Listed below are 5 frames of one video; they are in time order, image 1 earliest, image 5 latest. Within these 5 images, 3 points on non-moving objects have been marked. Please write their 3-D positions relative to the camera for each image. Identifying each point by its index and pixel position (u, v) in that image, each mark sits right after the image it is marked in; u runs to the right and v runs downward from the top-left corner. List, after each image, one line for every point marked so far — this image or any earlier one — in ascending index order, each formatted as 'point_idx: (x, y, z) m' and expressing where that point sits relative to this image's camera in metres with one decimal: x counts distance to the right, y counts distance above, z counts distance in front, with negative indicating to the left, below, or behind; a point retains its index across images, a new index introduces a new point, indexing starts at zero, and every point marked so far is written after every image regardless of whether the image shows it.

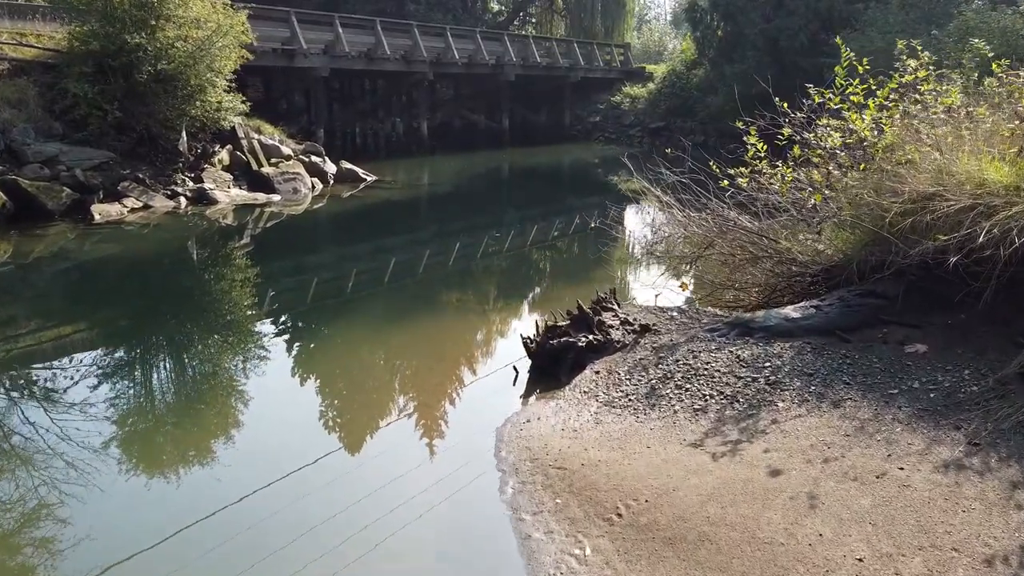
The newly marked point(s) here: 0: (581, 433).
0: (+0.3, -0.7, +3.7) m
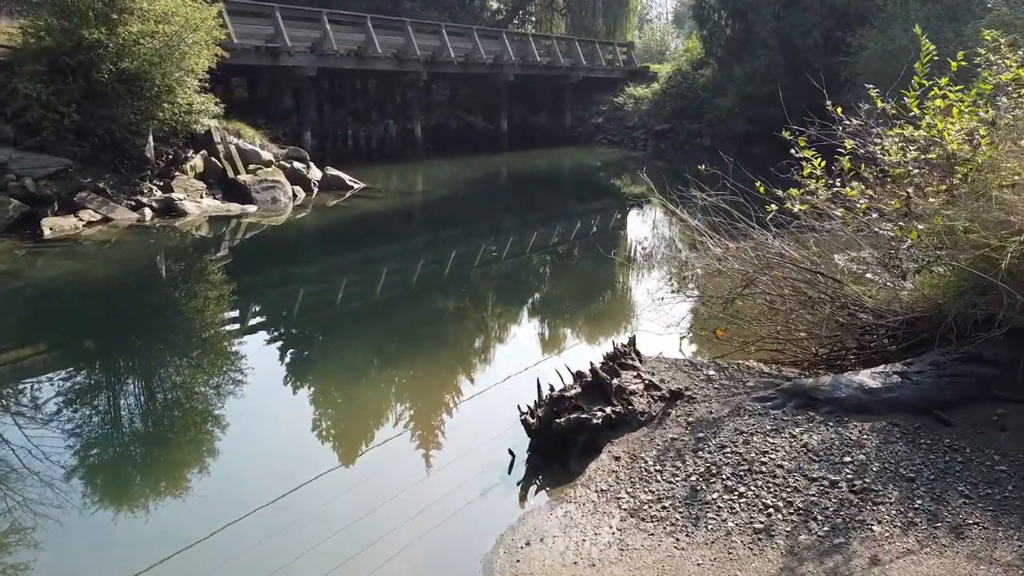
0: (+0.3, -1.0, +2.7) m
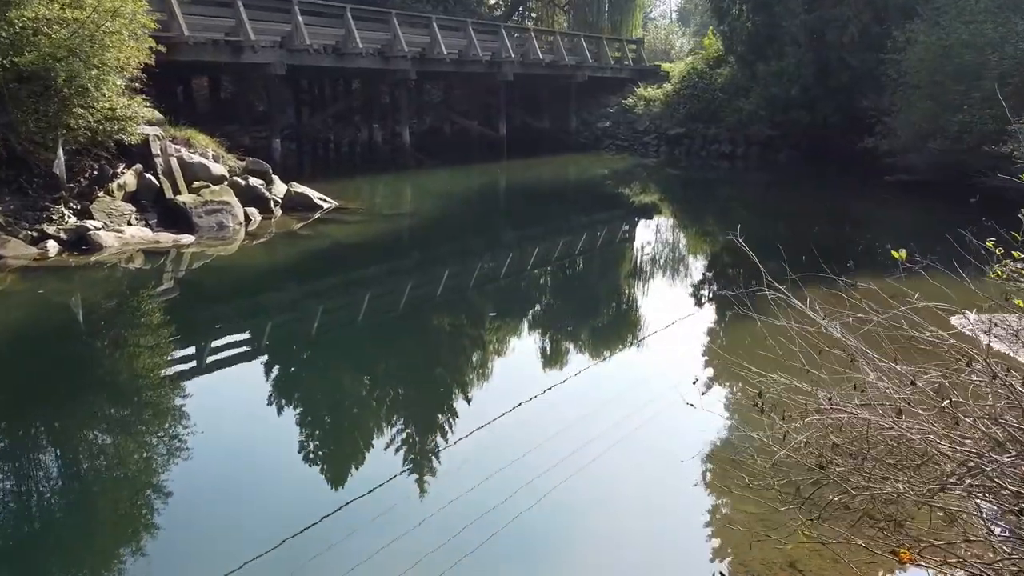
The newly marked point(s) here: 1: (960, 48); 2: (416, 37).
0: (+0.3, -1.5, +0.6) m
1: (+7.5, +4.0, +12.9) m
2: (-2.1, +5.7, +17.4) m
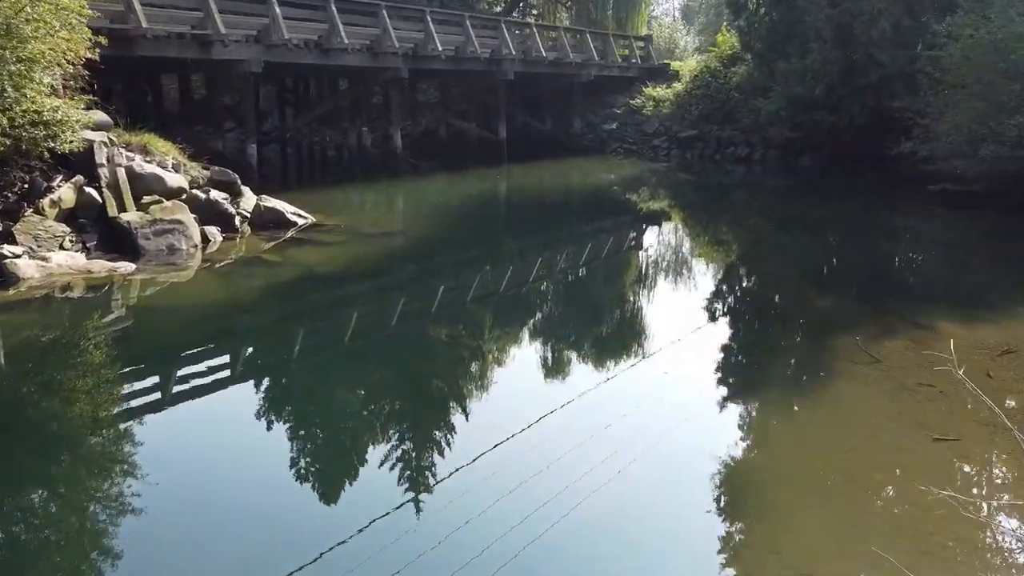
0: (+0.3, -1.9, -0.7) m
1: (+7.5, +3.6, +11.5) m
2: (-2.1, +5.3, +16.0) m
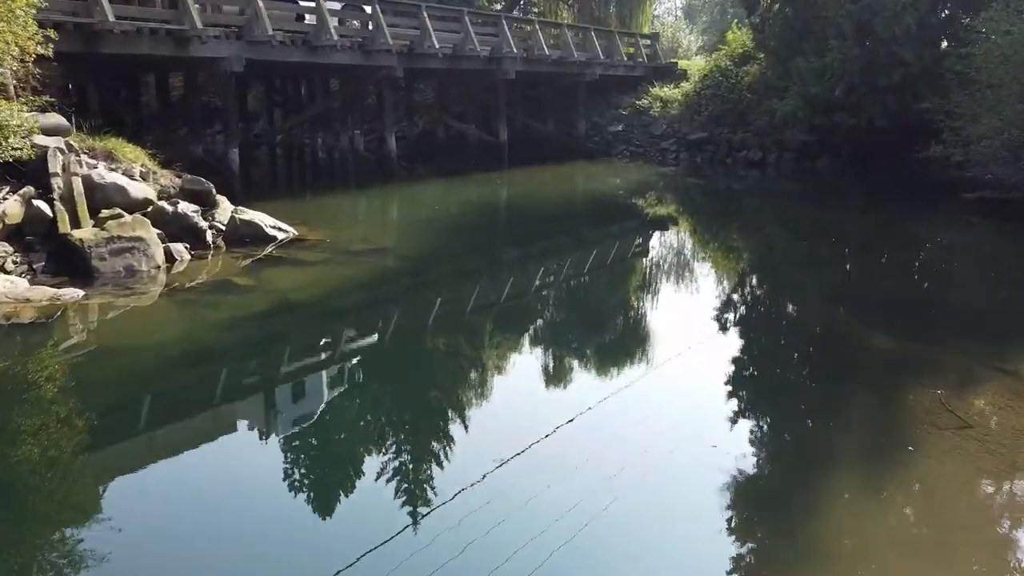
0: (+0.4, -2.1, -1.7) m
1: (+7.5, +3.4, +10.6) m
2: (-2.1, +5.1, +15.1) m
